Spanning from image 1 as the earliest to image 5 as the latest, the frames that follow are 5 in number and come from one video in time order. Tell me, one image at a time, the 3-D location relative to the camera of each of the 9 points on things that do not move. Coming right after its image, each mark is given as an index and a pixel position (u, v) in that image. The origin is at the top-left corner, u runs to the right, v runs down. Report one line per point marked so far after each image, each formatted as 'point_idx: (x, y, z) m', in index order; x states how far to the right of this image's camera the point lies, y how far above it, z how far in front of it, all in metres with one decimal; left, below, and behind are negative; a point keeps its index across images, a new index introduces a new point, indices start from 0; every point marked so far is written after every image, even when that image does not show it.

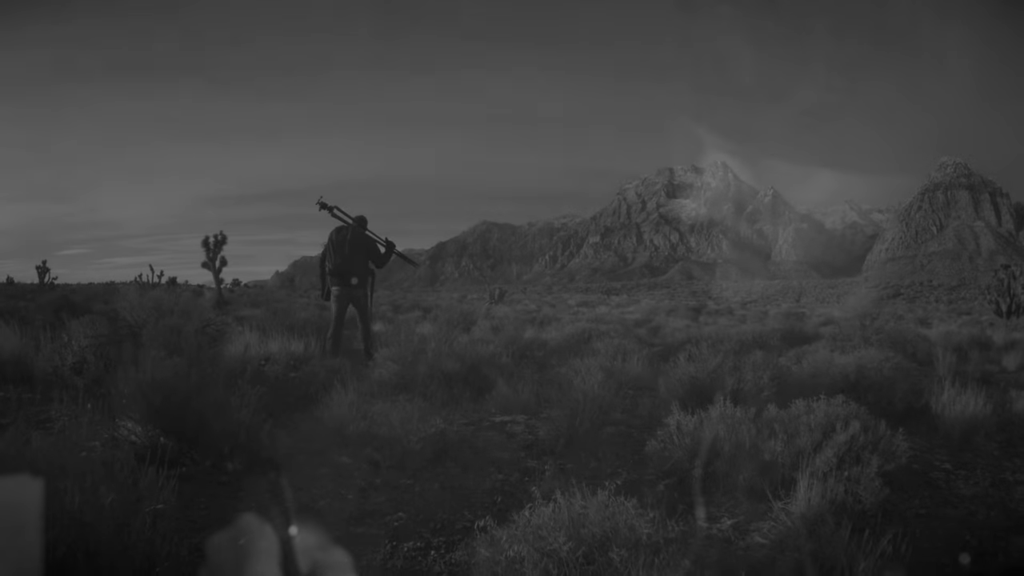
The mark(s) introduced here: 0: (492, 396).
0: (-0.2, -1.3, +7.1) m
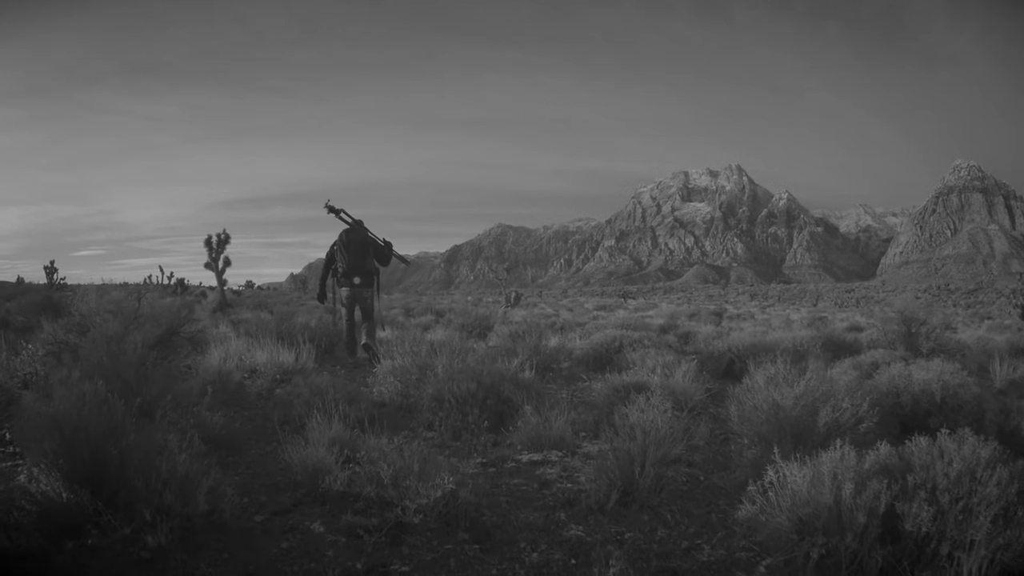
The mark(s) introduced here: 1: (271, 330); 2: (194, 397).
0: (+0.1, -1.4, +5.6) m
1: (-4.5, -0.8, +10.6) m
2: (-3.2, -1.1, +5.7) m
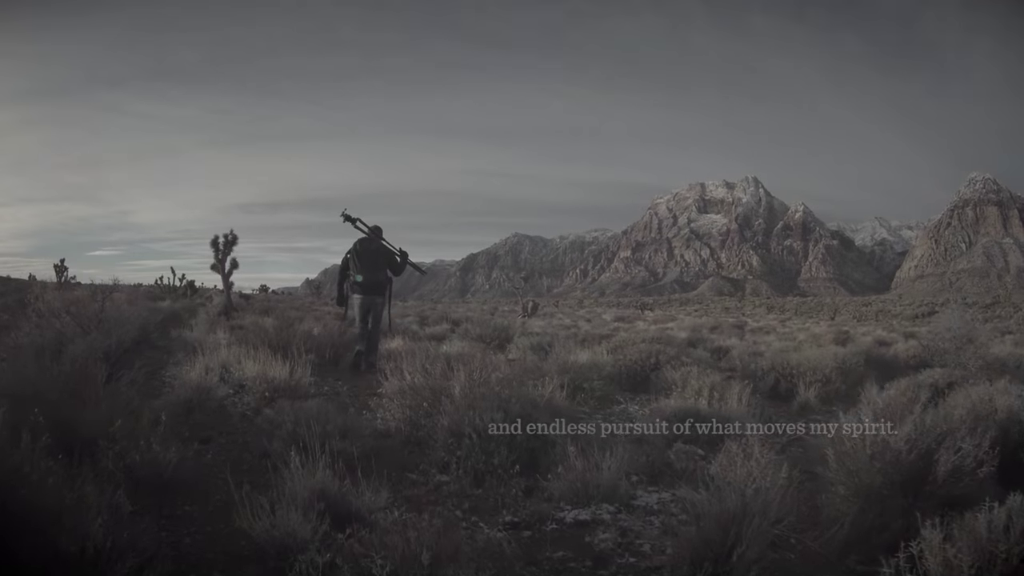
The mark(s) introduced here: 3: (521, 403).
0: (+0.4, -1.4, +4.4) m
1: (-4.1, -0.8, +9.5) m
2: (-2.9, -1.1, +4.6) m
3: (+0.1, -1.0, +5.2) m
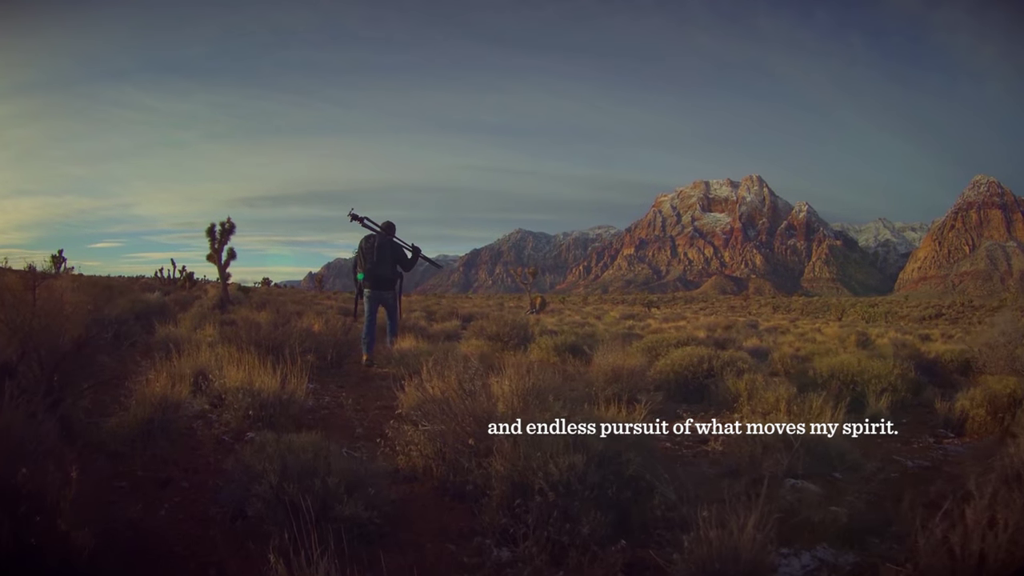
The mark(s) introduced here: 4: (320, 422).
0: (+0.9, -1.3, +3.0) m
1: (-3.6, -0.7, +8.1) m
2: (-2.4, -1.0, +3.1) m
3: (+0.6, -0.9, +3.8) m
4: (-1.7, -1.2, +5.1) m
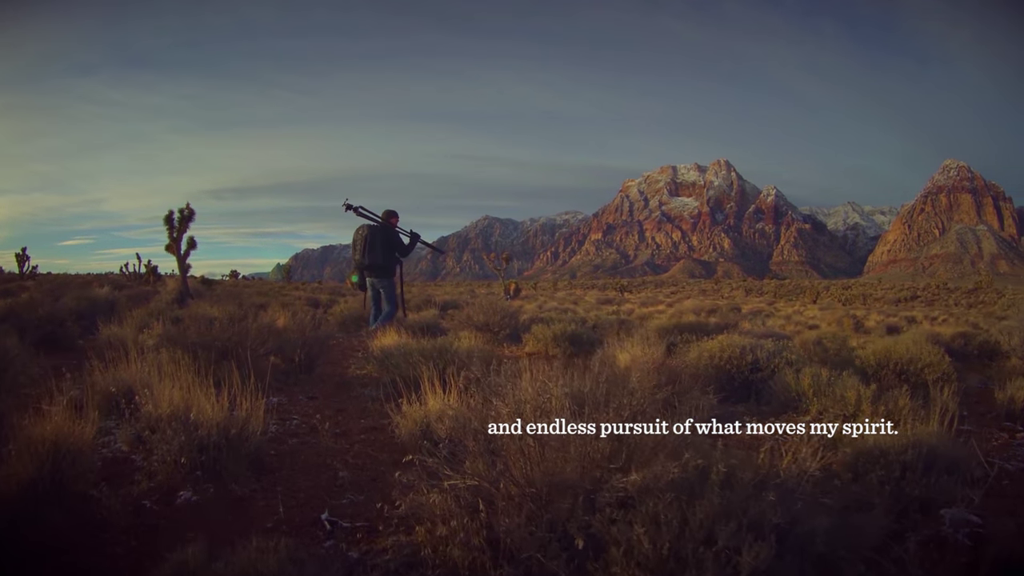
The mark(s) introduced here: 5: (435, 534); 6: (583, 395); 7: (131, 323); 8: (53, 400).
0: (+1.3, -1.2, +1.5) m
1: (-3.3, -0.6, +6.5) m
2: (-2.0, -0.9, +1.5) m
3: (+1.0, -0.8, +2.3) m
4: (-1.4, -1.0, +3.6) m
5: (-0.2, -1.0, +2.3) m
6: (+0.6, -0.7, +3.1) m
7: (-5.7, -0.5, +8.5) m
8: (-3.3, -0.8, +4.1) m
